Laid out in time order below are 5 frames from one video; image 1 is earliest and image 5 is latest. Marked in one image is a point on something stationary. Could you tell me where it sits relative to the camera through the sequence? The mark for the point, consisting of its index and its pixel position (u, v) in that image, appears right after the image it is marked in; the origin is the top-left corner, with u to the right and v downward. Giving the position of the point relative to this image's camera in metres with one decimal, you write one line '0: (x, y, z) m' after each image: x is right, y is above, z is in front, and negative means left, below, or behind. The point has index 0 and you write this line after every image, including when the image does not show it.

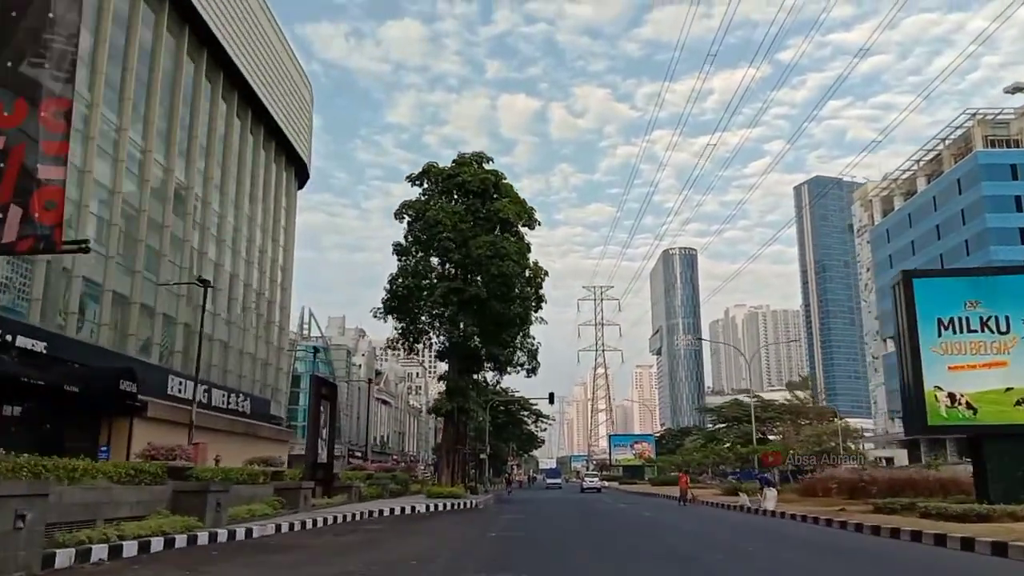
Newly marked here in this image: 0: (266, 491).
0: (-5.8, -4.7, +19.5) m
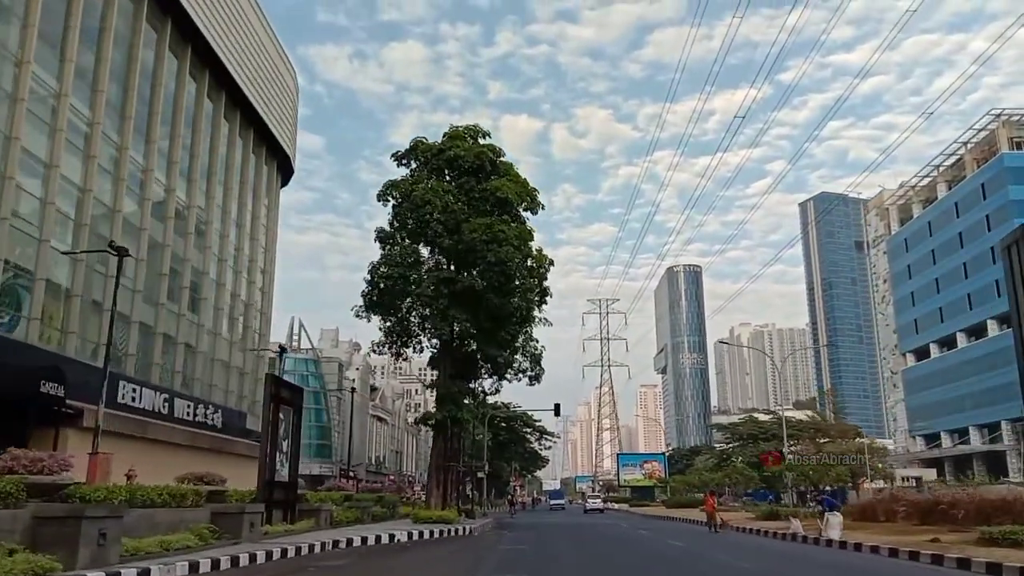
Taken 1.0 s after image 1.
0: (-5.8, -4.2, +15.2) m
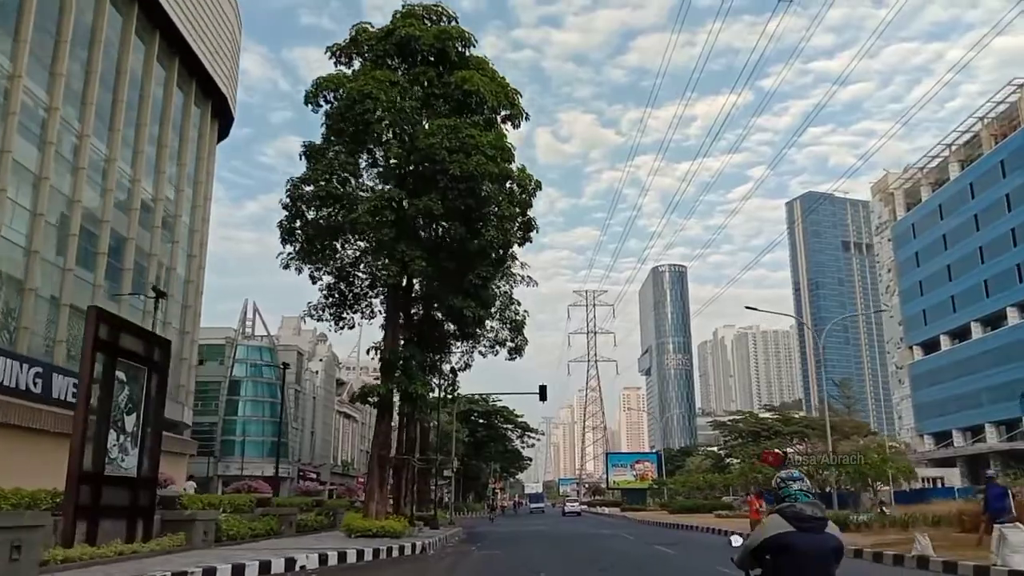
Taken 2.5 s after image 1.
0: (-6.2, -2.4, +8.1) m
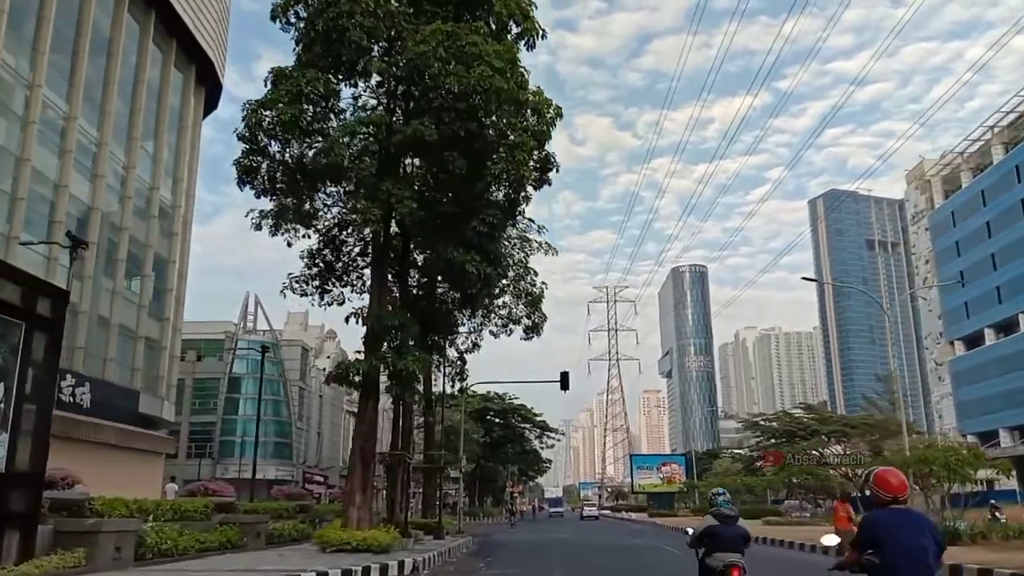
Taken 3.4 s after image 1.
0: (-6.2, -1.5, +4.2) m
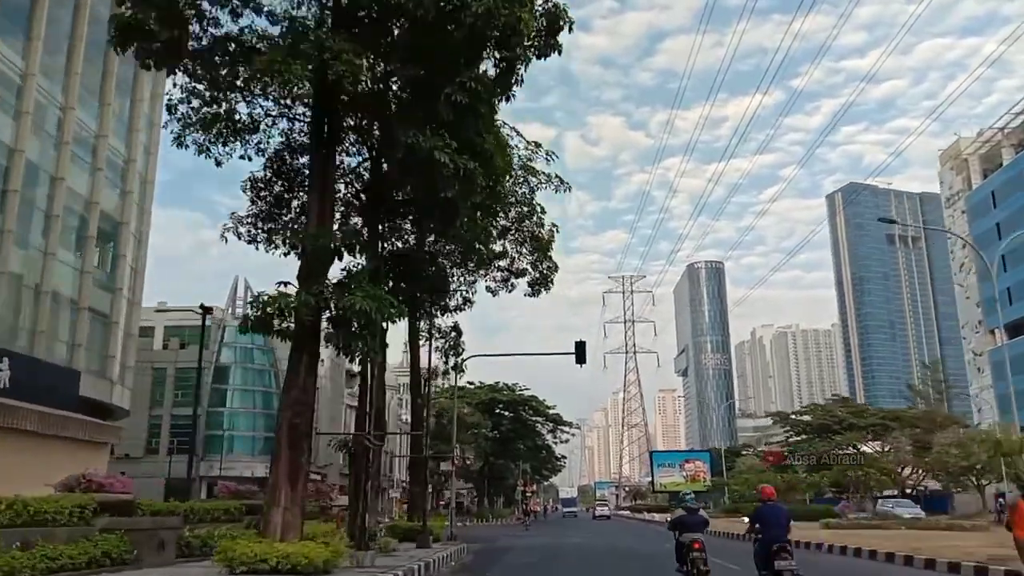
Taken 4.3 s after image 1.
0: (-6.4, -0.2, -0.4) m
